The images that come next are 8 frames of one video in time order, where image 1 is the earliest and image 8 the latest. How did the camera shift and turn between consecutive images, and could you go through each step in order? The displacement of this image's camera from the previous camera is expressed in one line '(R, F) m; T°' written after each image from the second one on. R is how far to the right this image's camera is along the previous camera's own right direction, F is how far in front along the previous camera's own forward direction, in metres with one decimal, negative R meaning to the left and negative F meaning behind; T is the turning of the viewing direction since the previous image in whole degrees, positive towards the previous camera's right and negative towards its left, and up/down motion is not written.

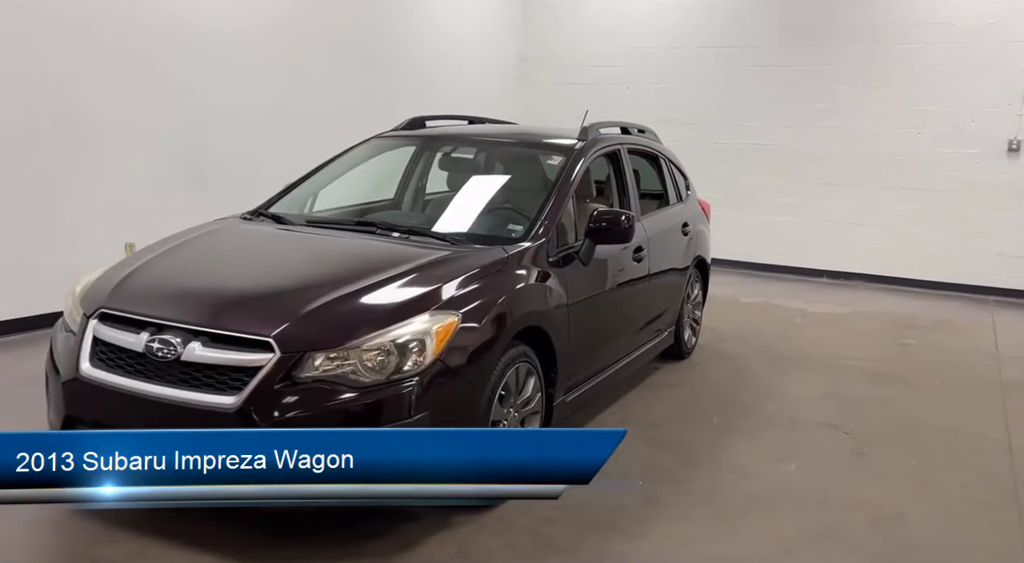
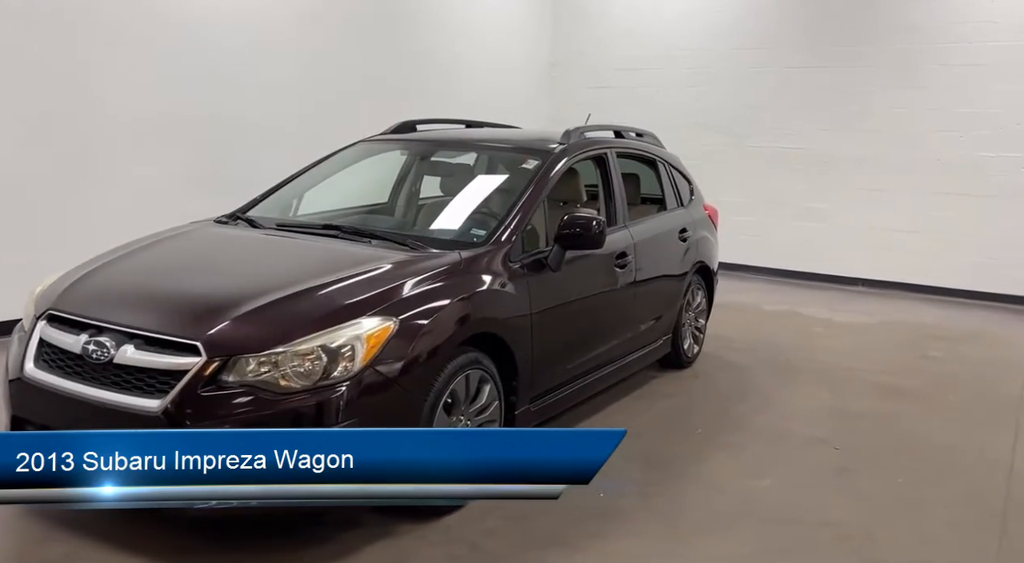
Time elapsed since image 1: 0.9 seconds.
(+0.3, +0.1) m; -4°
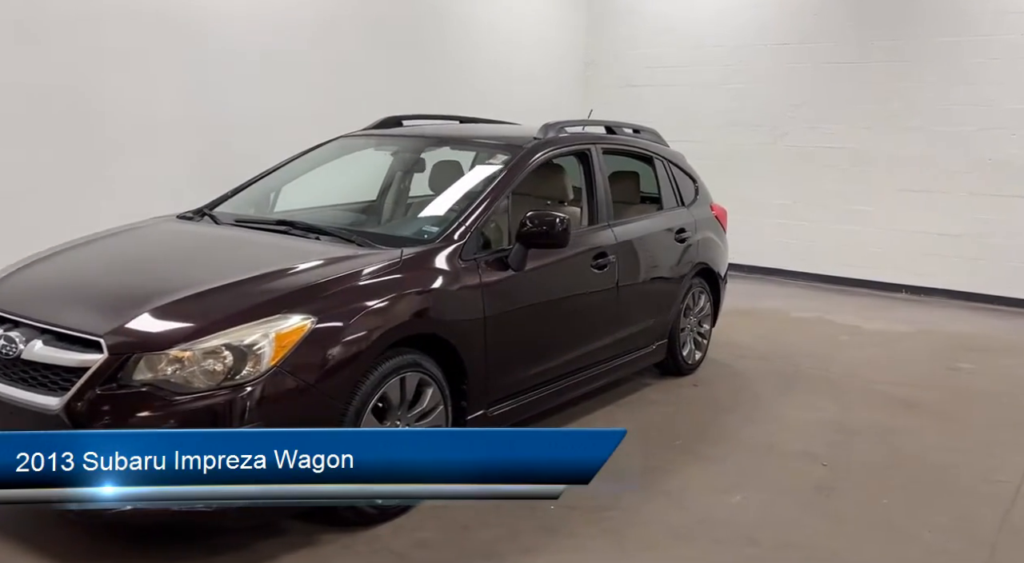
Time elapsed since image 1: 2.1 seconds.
(+0.4, +0.2) m; -4°
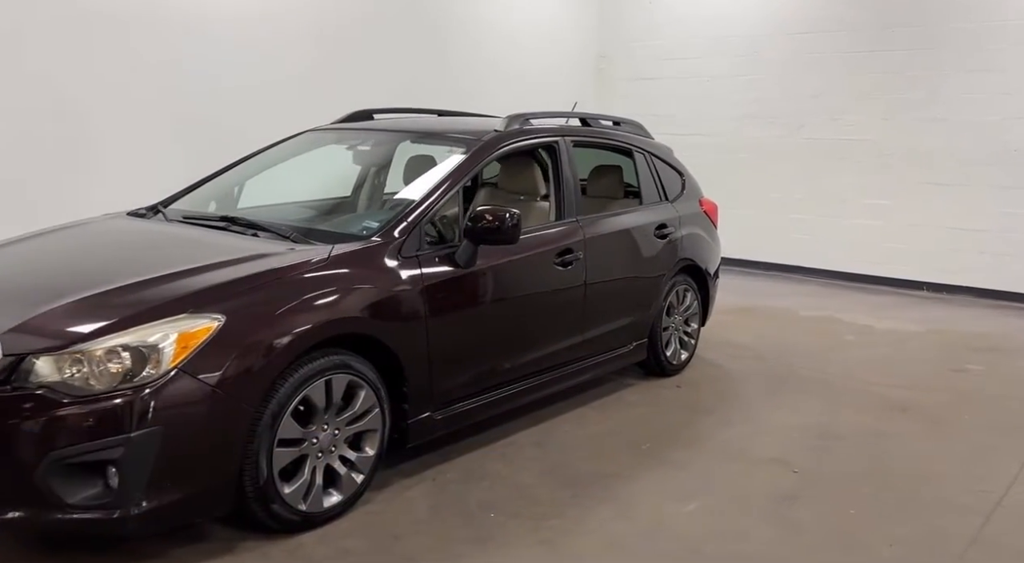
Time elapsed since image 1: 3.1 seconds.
(+0.3, +0.1) m; -3°
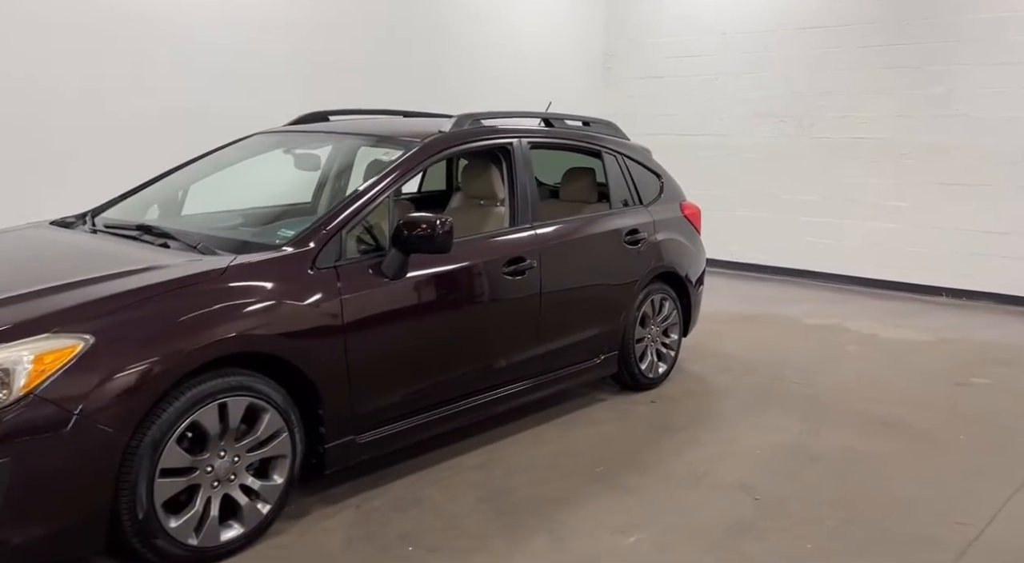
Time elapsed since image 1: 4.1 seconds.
(+0.3, +0.2) m; -2°
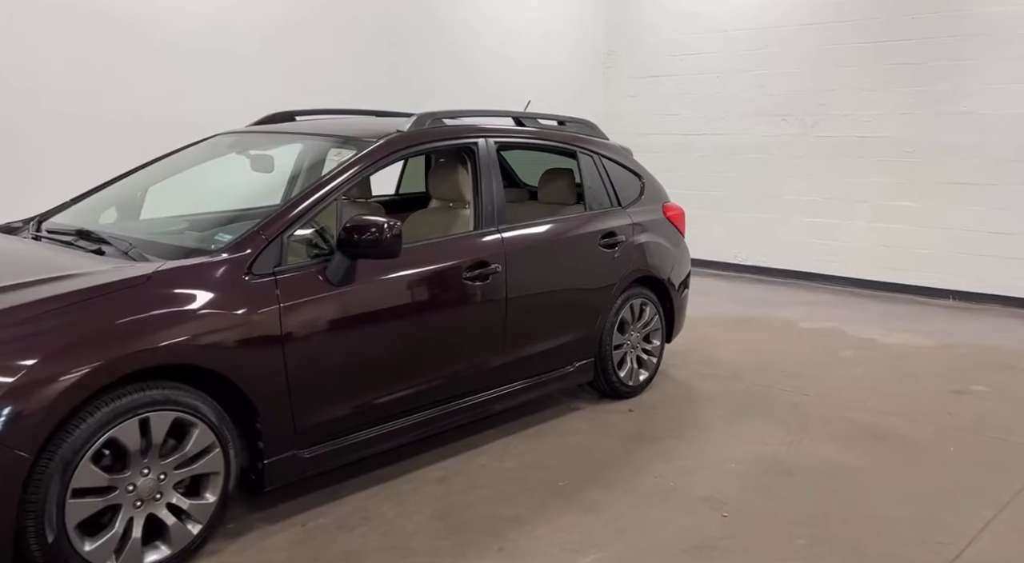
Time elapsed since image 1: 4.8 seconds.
(+0.2, +0.1) m; -1°
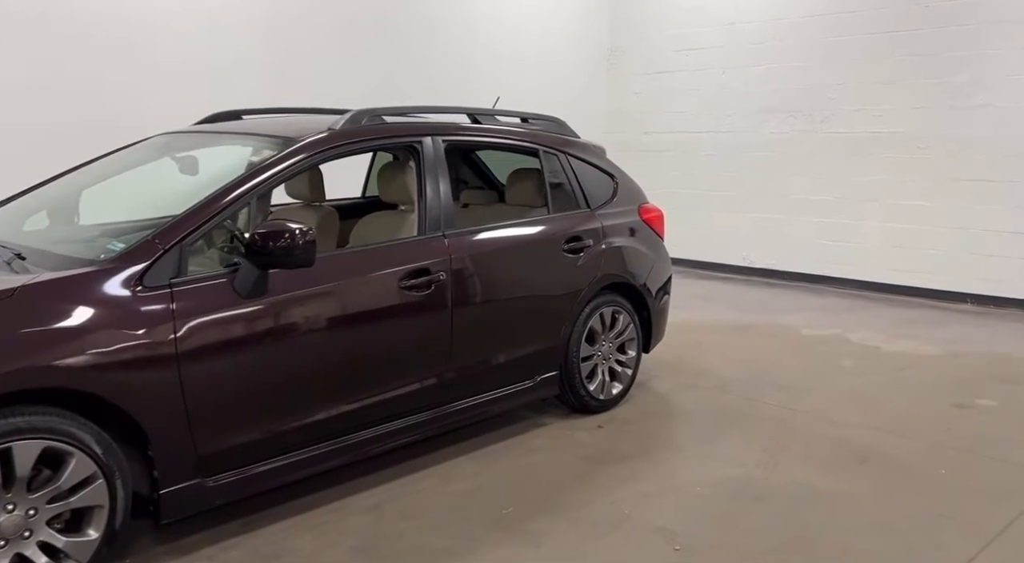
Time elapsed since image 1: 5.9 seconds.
(+0.3, +0.3) m; -2°
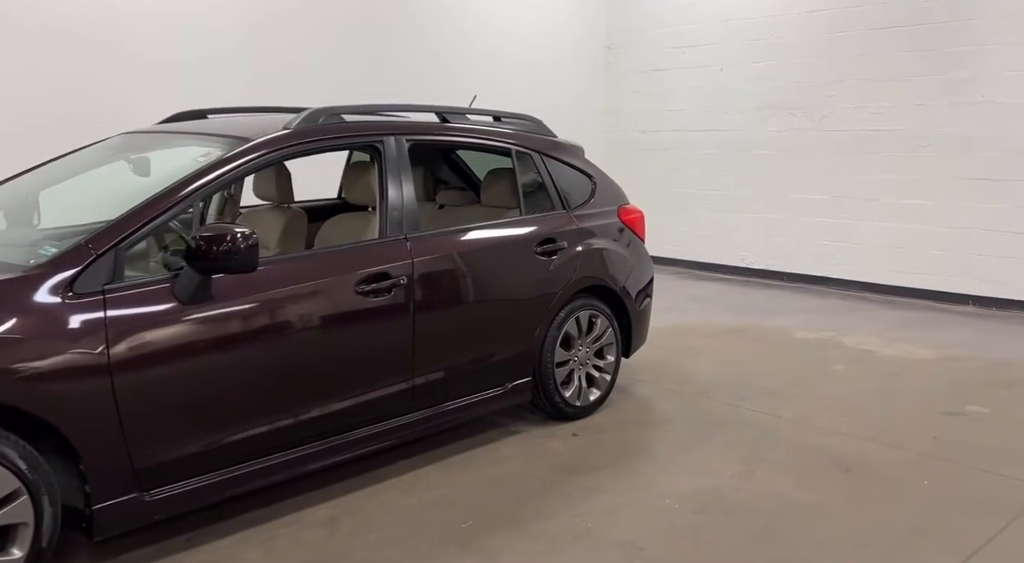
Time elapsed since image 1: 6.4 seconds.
(+0.2, +0.1) m; -1°
